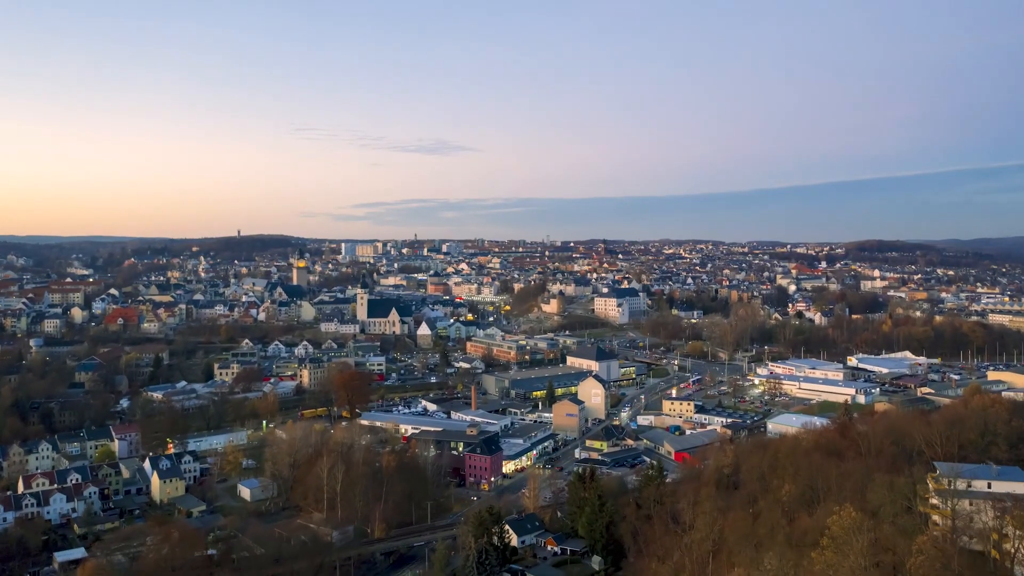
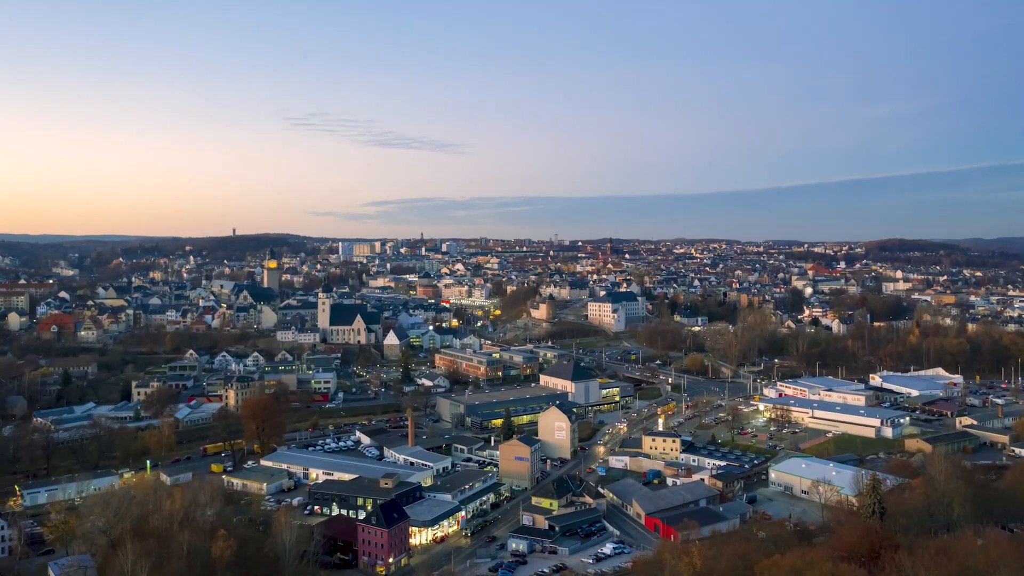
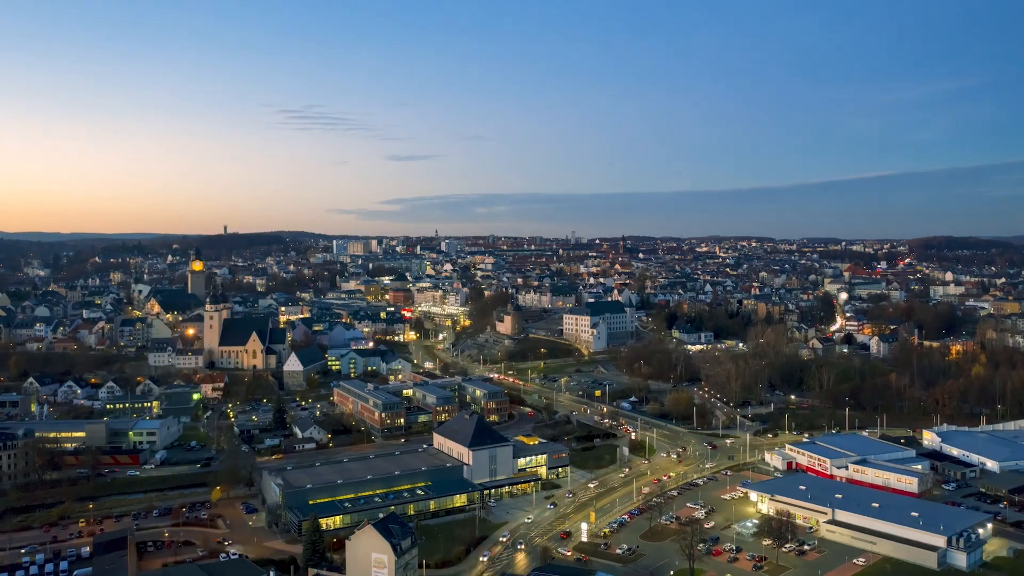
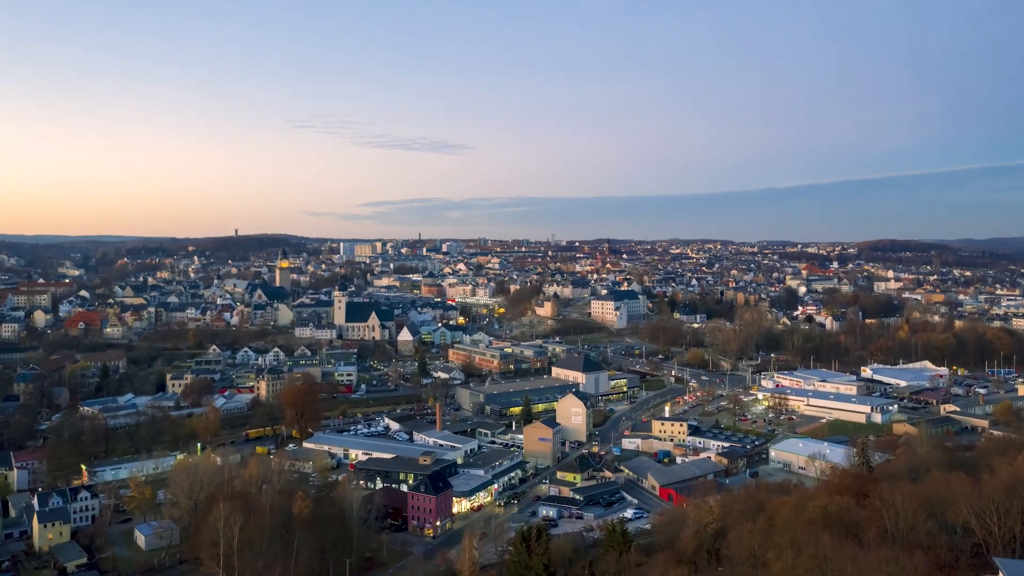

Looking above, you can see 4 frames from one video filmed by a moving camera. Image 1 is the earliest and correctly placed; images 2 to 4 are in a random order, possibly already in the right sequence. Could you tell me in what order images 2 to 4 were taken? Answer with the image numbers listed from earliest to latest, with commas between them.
4, 2, 3
